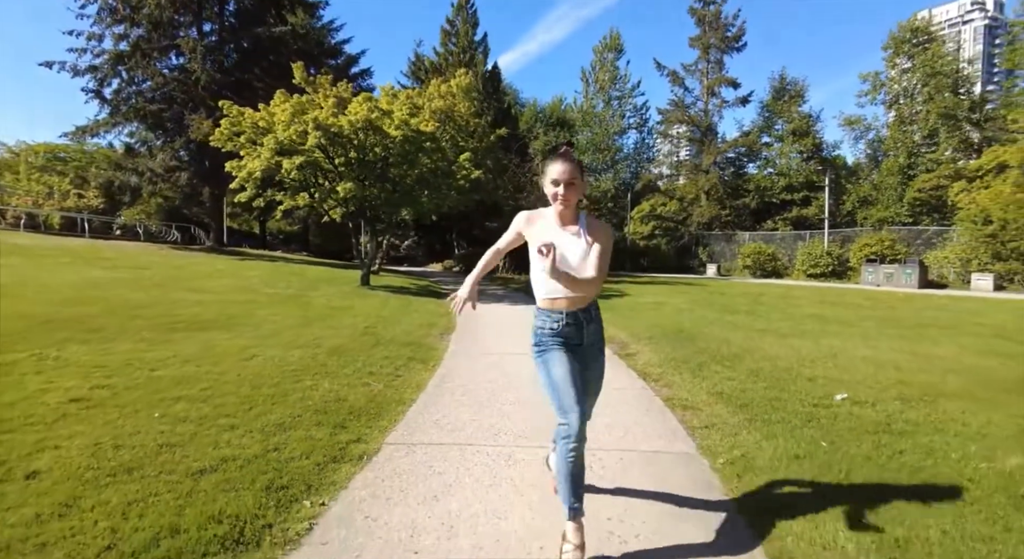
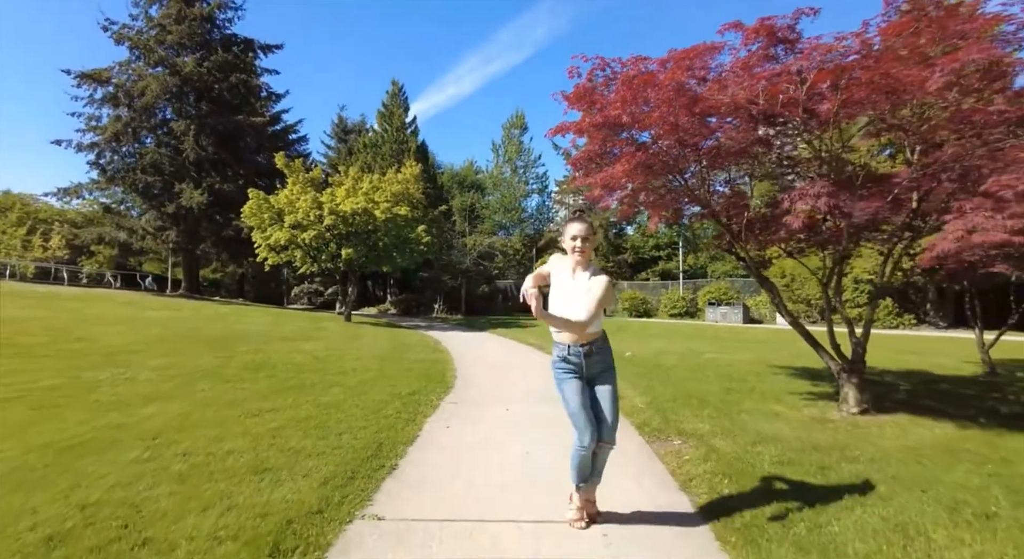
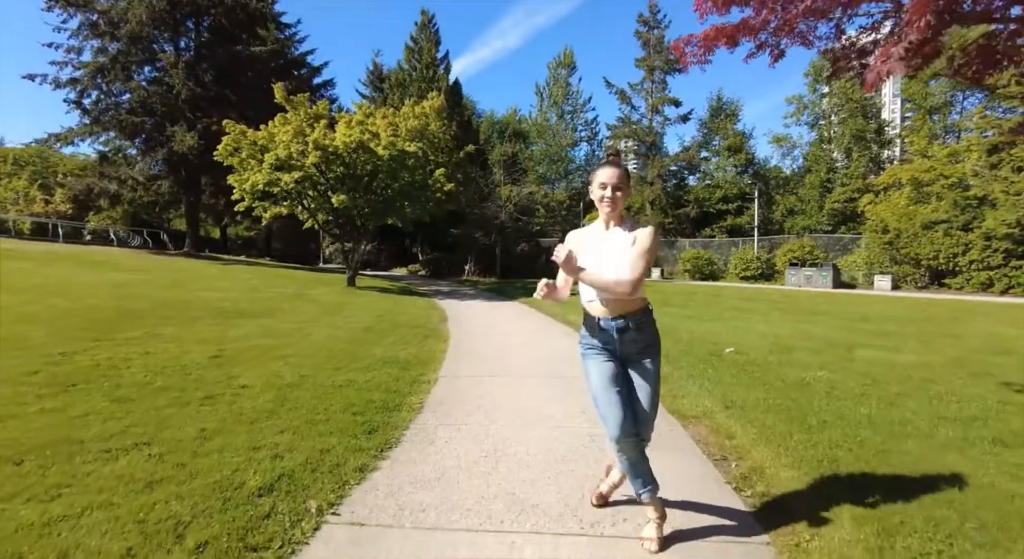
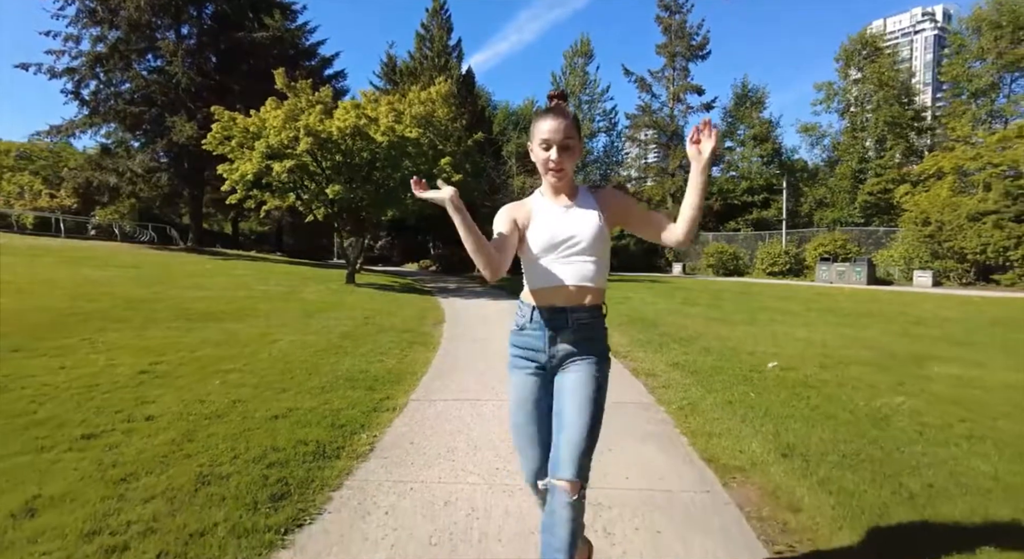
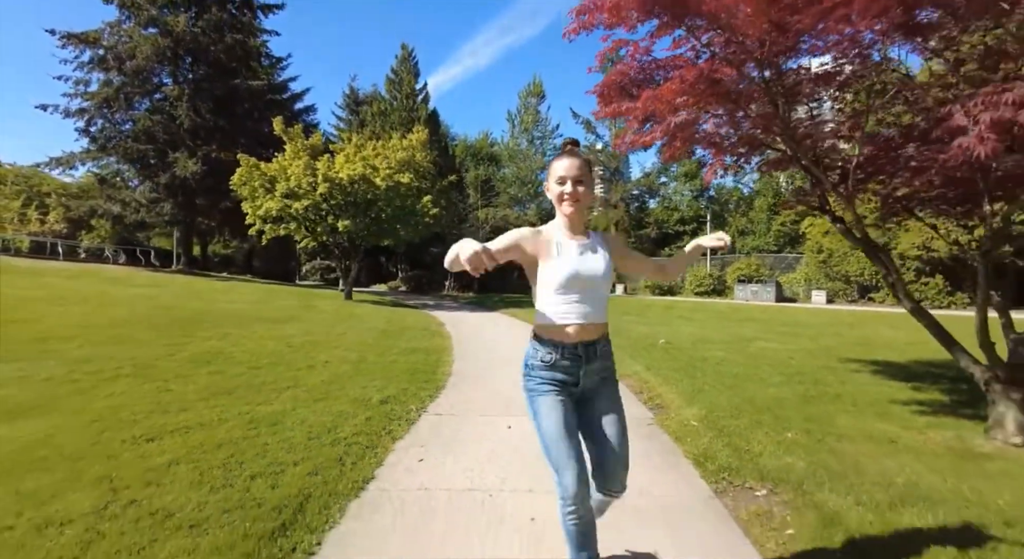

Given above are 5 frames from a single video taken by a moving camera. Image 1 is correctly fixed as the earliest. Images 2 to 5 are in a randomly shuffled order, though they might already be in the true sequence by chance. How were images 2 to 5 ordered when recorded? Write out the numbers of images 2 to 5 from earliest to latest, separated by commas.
4, 3, 5, 2
